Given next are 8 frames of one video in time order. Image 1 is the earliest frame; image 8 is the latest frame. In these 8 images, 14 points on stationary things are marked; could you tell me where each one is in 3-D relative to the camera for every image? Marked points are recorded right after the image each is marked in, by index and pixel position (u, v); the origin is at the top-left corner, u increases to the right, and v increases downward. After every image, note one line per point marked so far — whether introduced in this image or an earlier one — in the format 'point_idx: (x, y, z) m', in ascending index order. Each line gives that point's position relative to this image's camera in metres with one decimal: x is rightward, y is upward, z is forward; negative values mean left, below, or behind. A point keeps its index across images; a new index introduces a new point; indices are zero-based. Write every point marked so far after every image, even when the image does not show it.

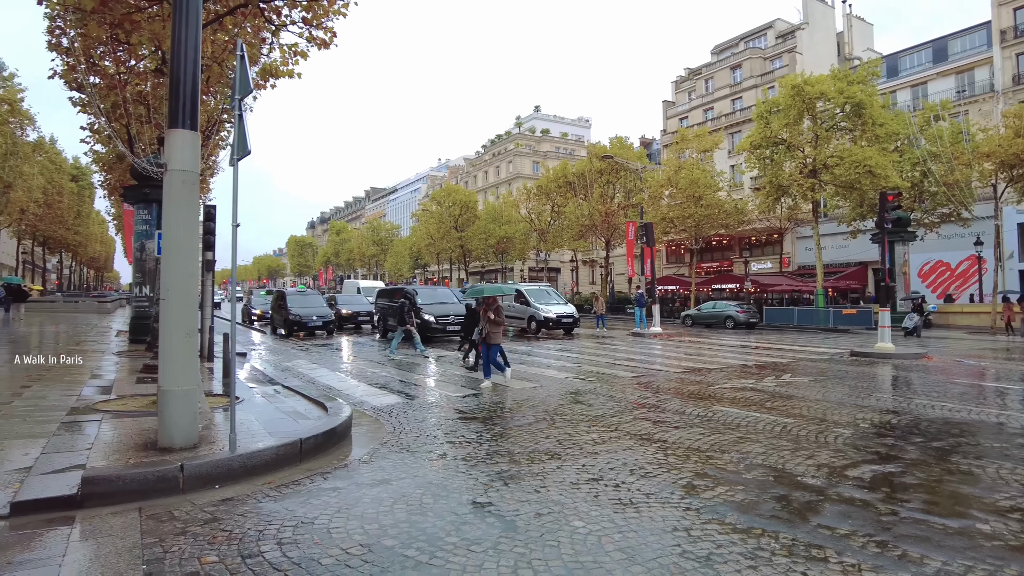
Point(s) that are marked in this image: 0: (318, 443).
0: (-1.6, -1.3, +5.3) m
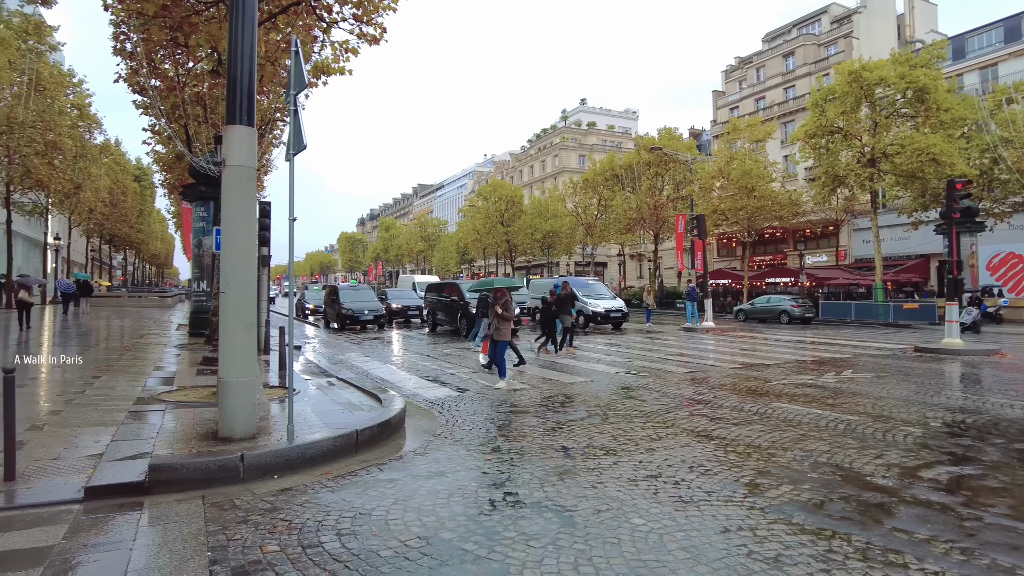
0: (-1.1, -1.2, +5.4) m
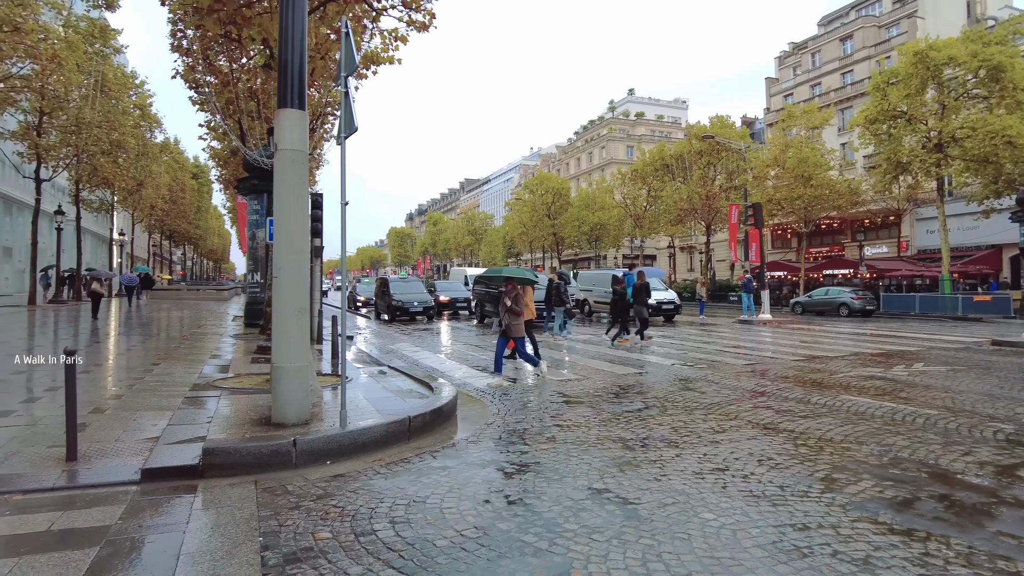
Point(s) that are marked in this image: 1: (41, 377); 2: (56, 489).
0: (-0.7, -1.1, +5.2) m
1: (-6.3, -1.2, +8.7) m
2: (-2.6, -1.2, +3.8) m
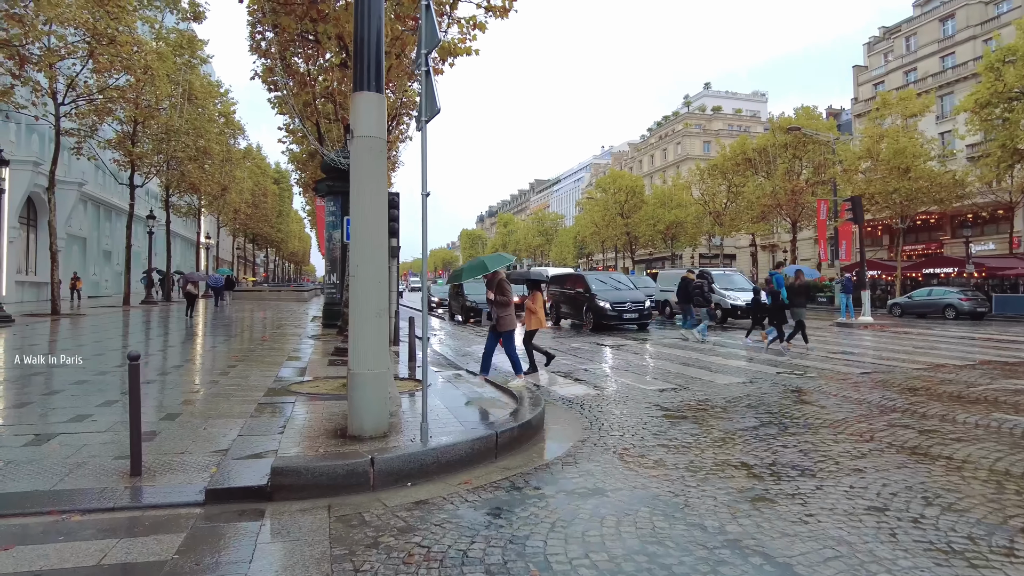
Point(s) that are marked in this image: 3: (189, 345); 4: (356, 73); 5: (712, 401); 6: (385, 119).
0: (0.0, -1.1, +4.7) m
1: (-5.2, -1.2, +8.7) m
2: (-2.1, -1.2, +3.4) m
3: (-6.5, -1.2, +13.2) m
4: (-1.2, +1.6, +4.9) m
5: (+2.1, -1.2, +6.7) m
6: (-1.0, +1.3, +4.9) m
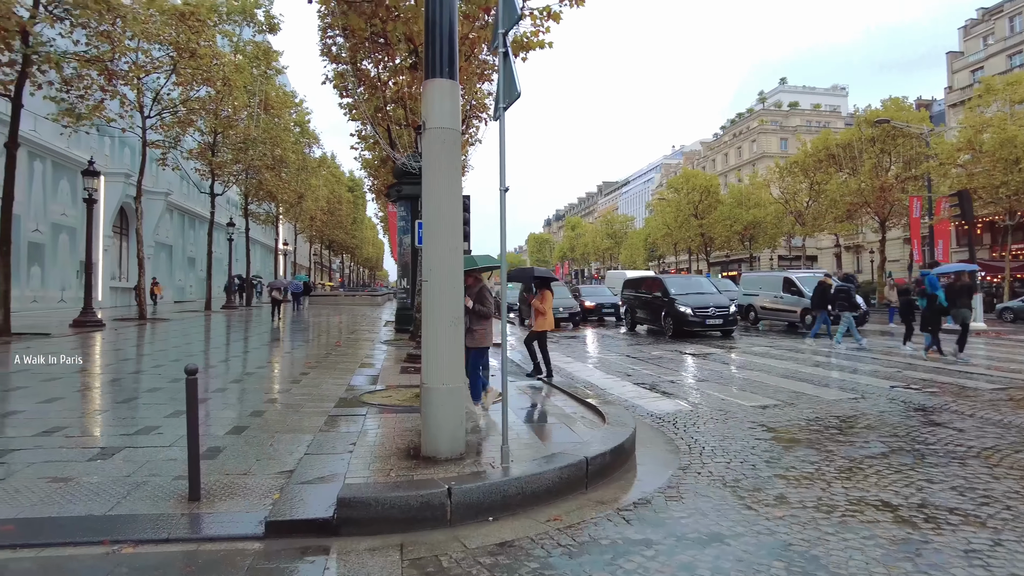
0: (+0.6, -1.1, +4.1) m
1: (-4.2, -1.3, +8.7) m
2: (-1.6, -1.2, +3.1) m
3: (-5.0, -1.3, +13.2) m
4: (-0.6, +1.6, +4.4) m
5: (+2.8, -1.2, +5.9) m
6: (-0.4, +1.2, +4.4) m
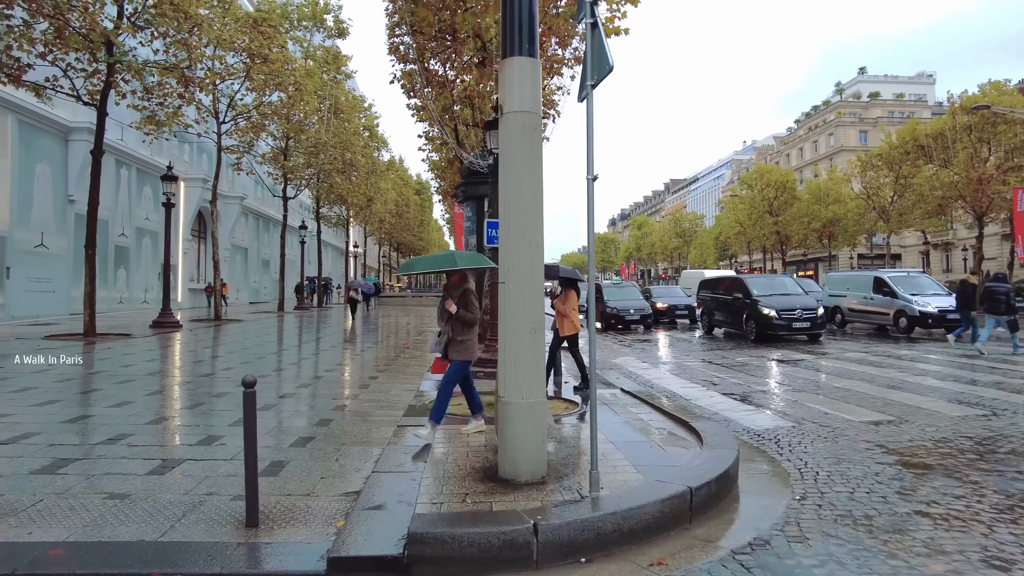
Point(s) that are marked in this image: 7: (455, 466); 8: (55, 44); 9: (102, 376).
0: (+1.1, -1.1, +3.6) m
1: (-3.2, -1.3, +8.6) m
2: (-1.2, -1.2, +2.7) m
3: (-3.6, -1.3, +13.2) m
4: (-0.1, +1.5, +4.0) m
5: (+3.5, -1.2, +5.1) m
6: (+0.2, +1.2, +4.0) m
7: (-0.4, -1.1, +4.1) m
8: (-9.1, +4.9, +13.0) m
9: (-5.7, -1.2, +9.0) m
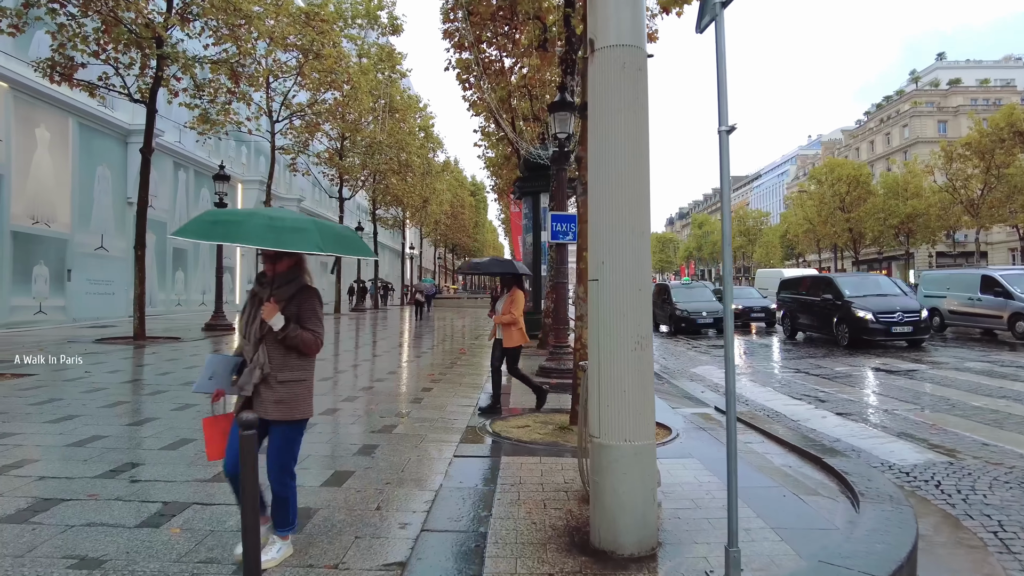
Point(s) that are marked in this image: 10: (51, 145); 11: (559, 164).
0: (+1.5, -1.1, +2.5) m
1: (-2.4, -1.3, +7.8) m
2: (-0.9, -1.2, +1.8) m
3: (-2.4, -1.3, +12.4) m
4: (+0.4, +1.6, +3.0) m
5: (+4.0, -1.2, +3.8) m
6: (+0.6, +1.2, +2.9) m
7: (+0.1, -1.1, +3.1) m
8: (-7.9, +4.8, +12.7) m
9: (-4.8, -1.2, +8.4) m
10: (-11.8, +3.7, +16.7) m
11: (+0.7, +1.9, +9.7) m
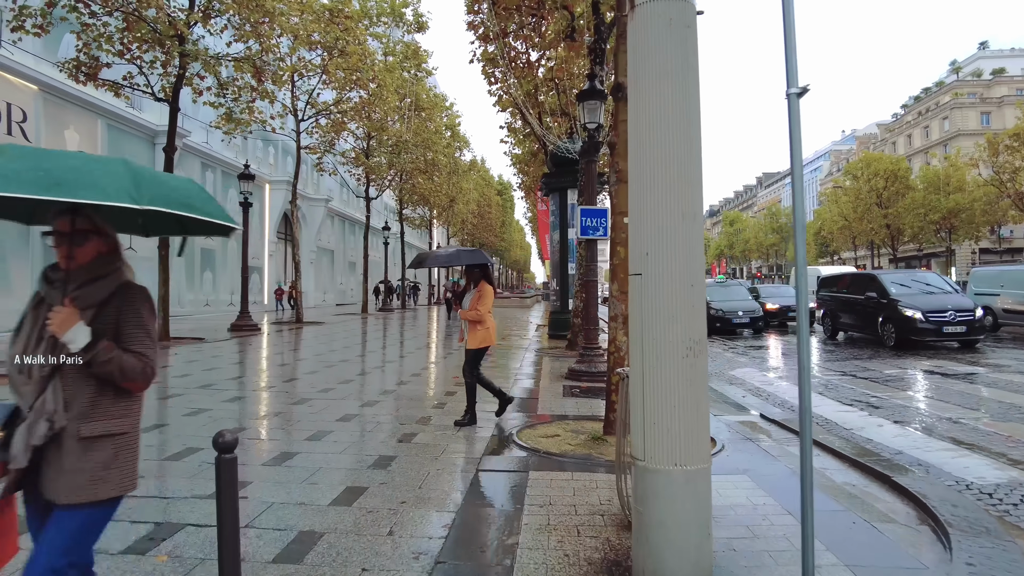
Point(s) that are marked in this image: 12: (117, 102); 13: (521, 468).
0: (+1.6, -1.1, +2.0) m
1: (-2.0, -1.3, +7.5) m
2: (-0.8, -1.2, +1.4) m
3: (-1.9, -1.3, +12.1) m
4: (+0.5, +1.6, +2.6) m
5: (+4.1, -1.2, +3.2) m
6: (+0.7, +1.2, +2.5) m
7: (+0.2, -1.1, +2.7) m
8: (-7.4, +4.8, +12.6) m
9: (-4.5, -1.2, +8.2) m
10: (-11.2, +3.6, +16.7) m
11: (+1.1, +1.9, +9.3) m
12: (-11.1, +5.2, +18.2) m
13: (+0.1, -1.1, +4.1) m
